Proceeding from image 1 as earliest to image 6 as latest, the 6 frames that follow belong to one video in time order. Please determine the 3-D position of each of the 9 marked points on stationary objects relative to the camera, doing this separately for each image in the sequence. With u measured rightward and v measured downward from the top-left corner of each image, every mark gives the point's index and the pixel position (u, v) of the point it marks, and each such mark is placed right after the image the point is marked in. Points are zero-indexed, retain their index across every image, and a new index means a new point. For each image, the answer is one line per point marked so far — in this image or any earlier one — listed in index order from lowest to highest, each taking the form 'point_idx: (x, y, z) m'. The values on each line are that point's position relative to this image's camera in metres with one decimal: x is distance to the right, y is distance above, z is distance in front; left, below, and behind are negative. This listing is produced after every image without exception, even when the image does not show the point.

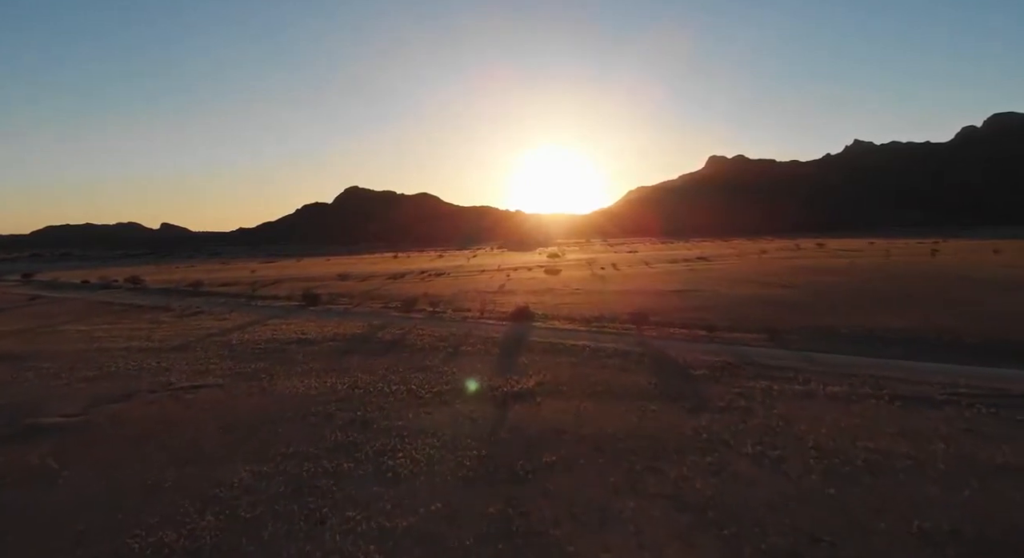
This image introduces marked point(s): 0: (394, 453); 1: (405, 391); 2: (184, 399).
0: (-3.0, -4.4, +13.4) m
1: (-3.8, -3.9, +18.6) m
2: (-11.9, -4.4, +19.1) m
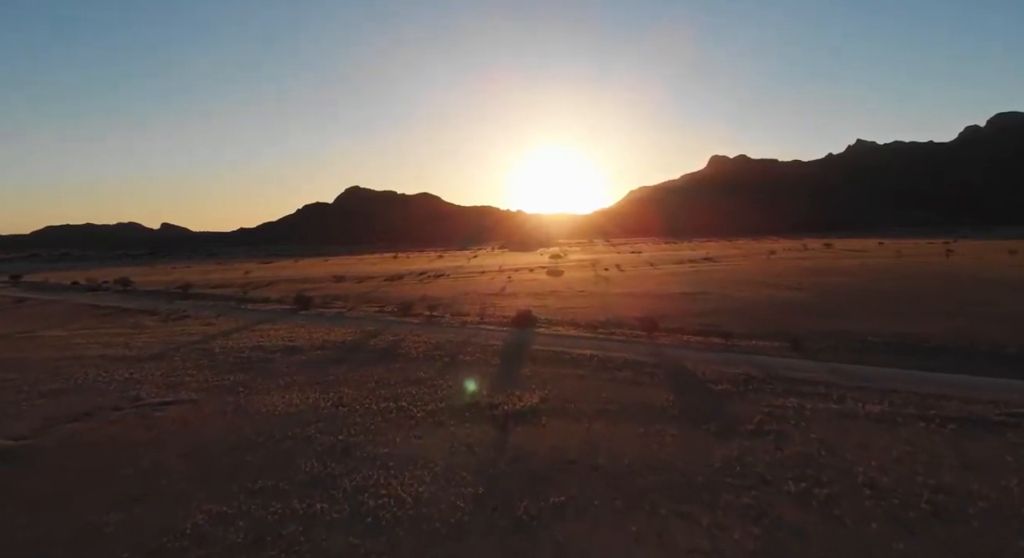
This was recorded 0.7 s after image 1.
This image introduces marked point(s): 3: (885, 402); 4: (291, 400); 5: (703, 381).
0: (-2.9, -4.6, +11.5) m
1: (-3.7, -4.1, +16.7) m
2: (-11.8, -4.5, +17.2) m
3: (+11.6, -3.8, +16.4) m
4: (-7.6, -4.2, +18.2) m
5: (+6.8, -3.7, +18.8) m
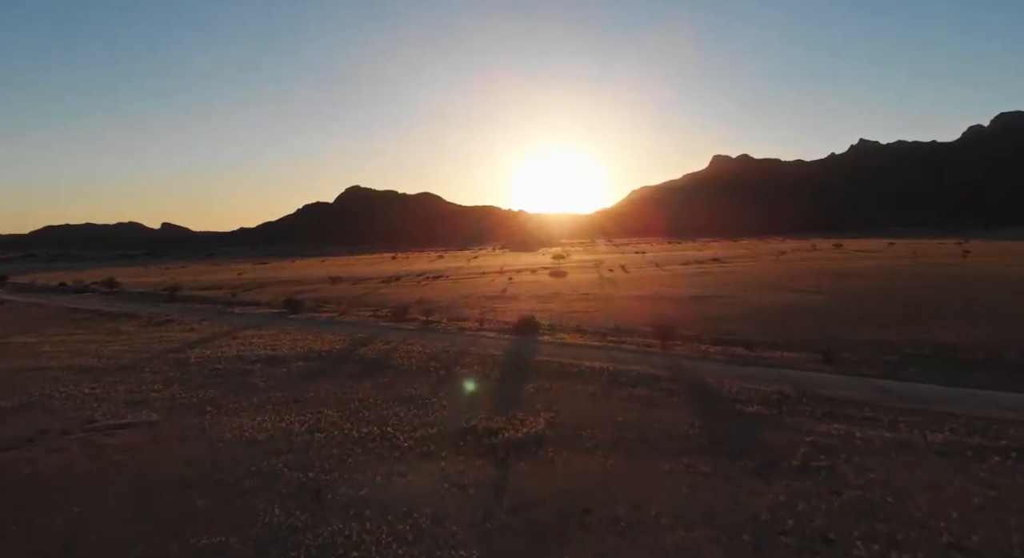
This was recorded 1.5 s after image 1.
0: (-2.9, -4.8, +9.3) m
1: (-3.7, -4.3, +14.5) m
2: (-11.7, -4.7, +15.0) m
3: (+11.6, -4.0, +14.2) m
4: (-7.6, -4.4, +16.0) m
5: (+6.9, -3.9, +16.6) m
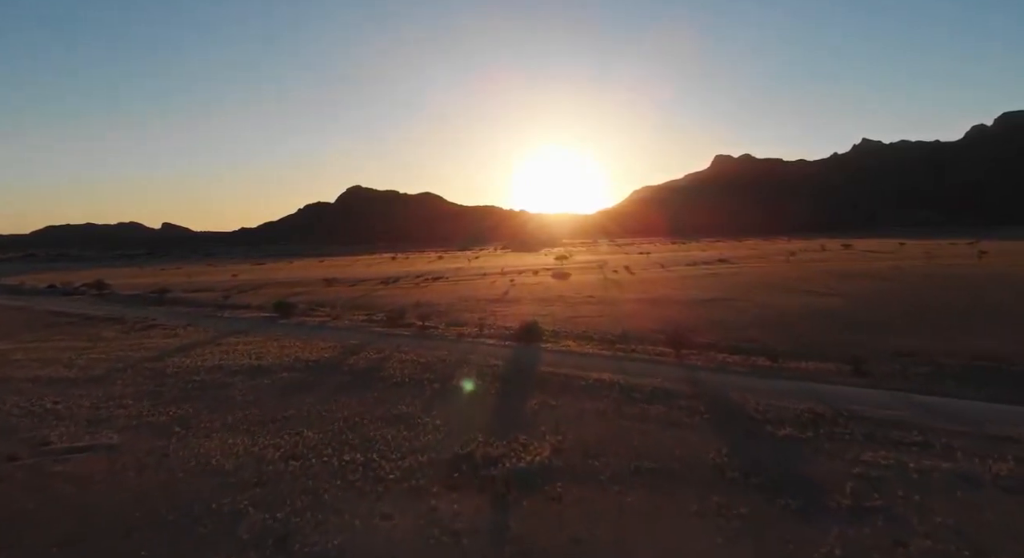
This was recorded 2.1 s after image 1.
0: (-2.9, -4.9, +7.6) m
1: (-3.6, -4.5, +12.7) m
2: (-11.7, -4.9, +13.3) m
3: (+11.7, -4.2, +12.4) m
4: (-7.5, -4.6, +14.2) m
5: (+6.9, -4.1, +14.8) m
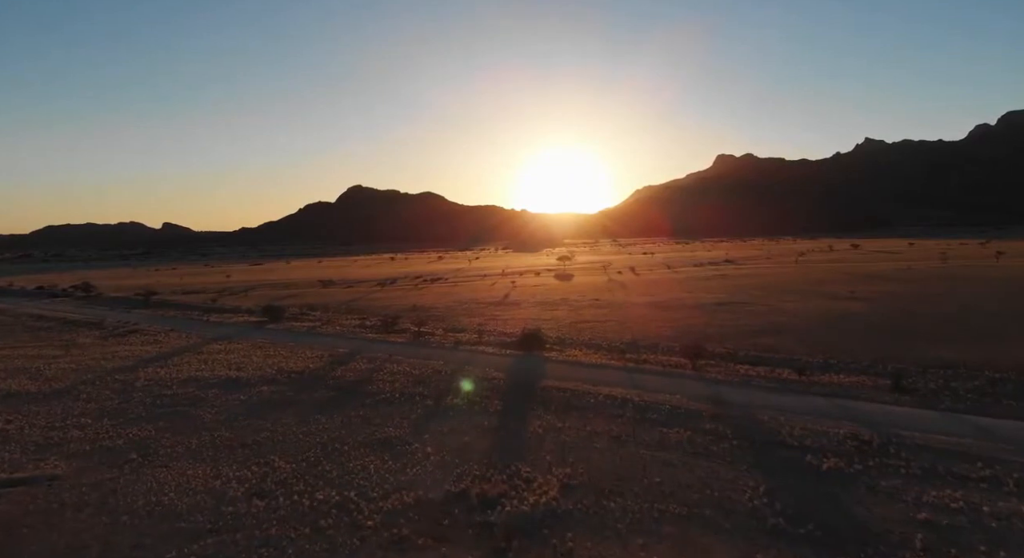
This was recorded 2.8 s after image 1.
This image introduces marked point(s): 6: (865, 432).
0: (-2.9, -5.1, +5.7) m
1: (-3.6, -4.6, +10.8) m
2: (-11.7, -5.1, +11.4) m
3: (+11.7, -4.4, +10.4) m
4: (-7.5, -4.7, +12.3) m
5: (+6.9, -4.2, +12.9) m
6: (+9.5, -4.0, +14.2) m
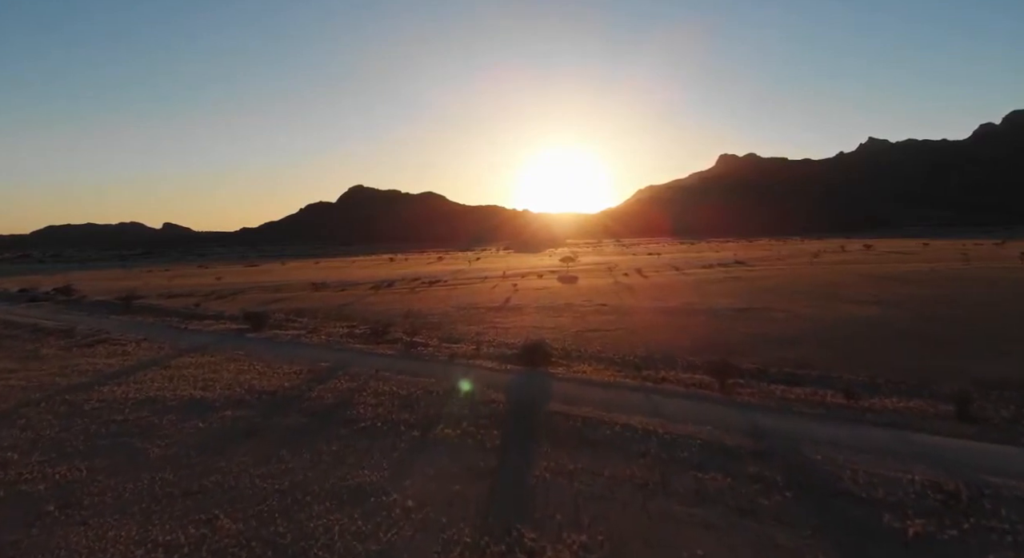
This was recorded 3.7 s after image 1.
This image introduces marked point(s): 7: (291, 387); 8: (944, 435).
0: (-2.9, -5.4, +3.1) m
1: (-3.6, -4.9, +8.3) m
2: (-11.7, -5.3, +8.9) m
3: (+11.7, -4.6, +7.8) m
4: (-7.5, -5.0, +9.8) m
5: (+6.9, -4.5, +10.3) m
6: (+9.5, -4.3, +11.6) m
7: (-8.1, -4.0, +19.7) m
8: (+11.5, -4.1, +14.2) m
